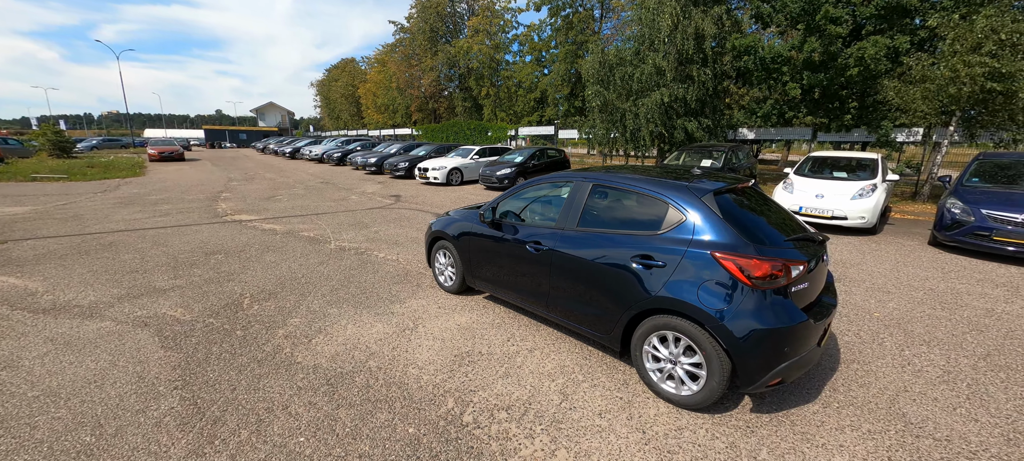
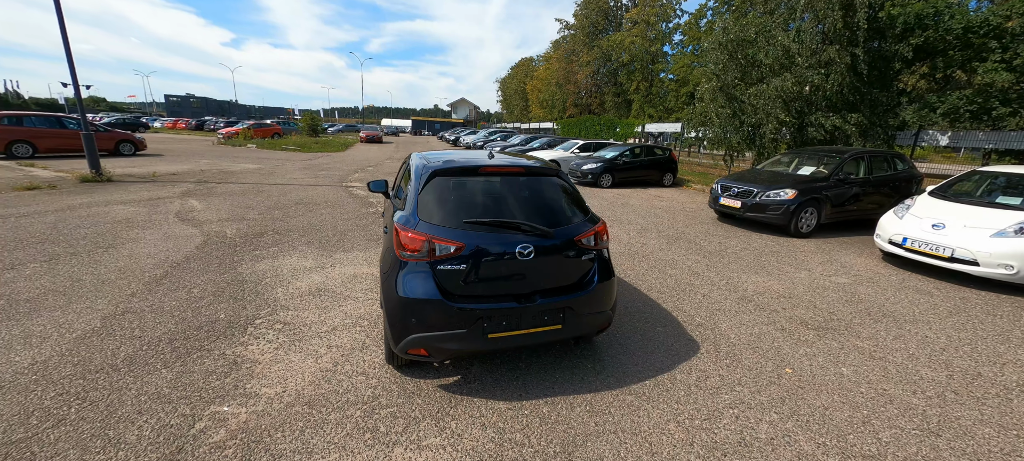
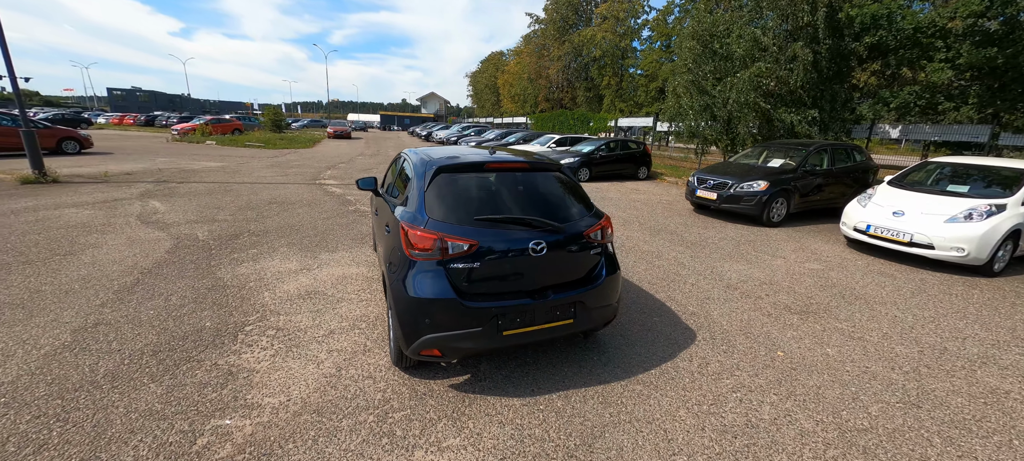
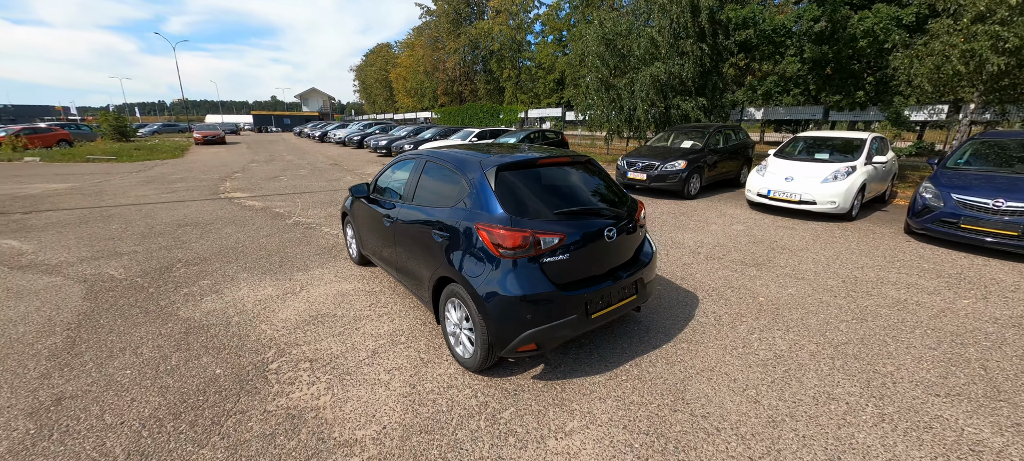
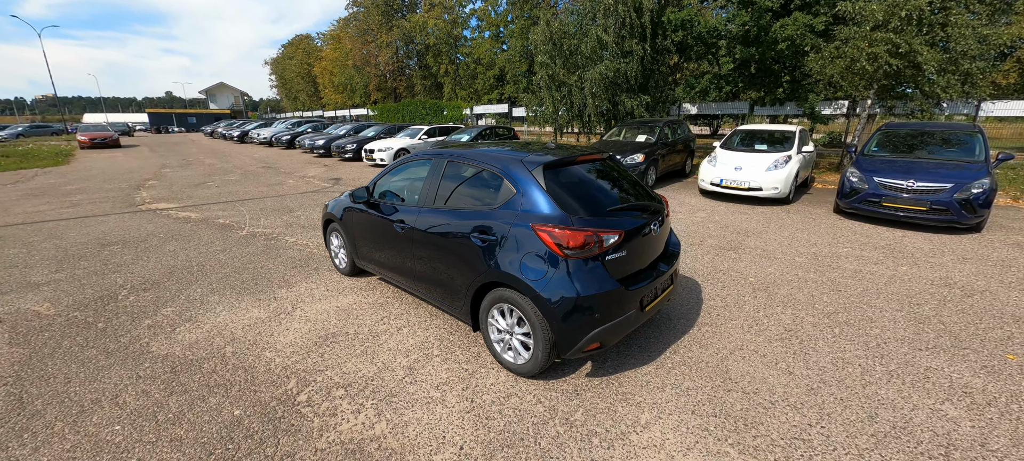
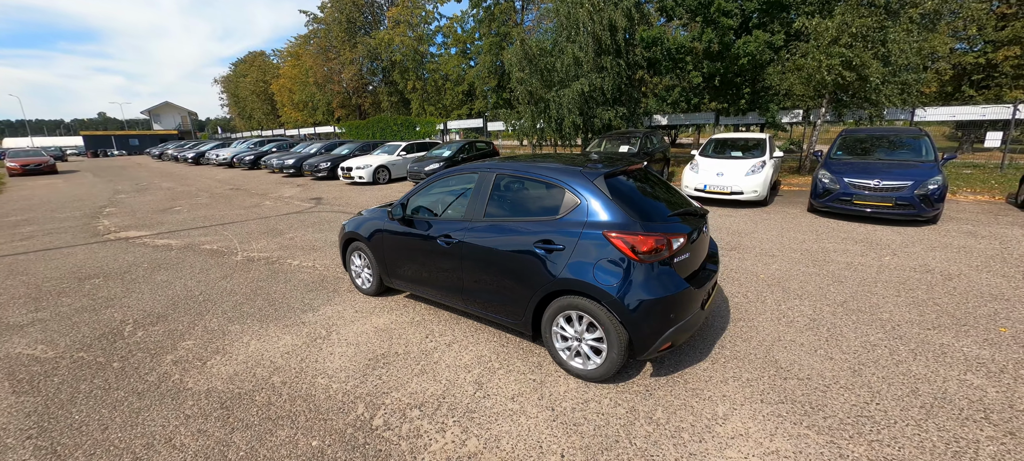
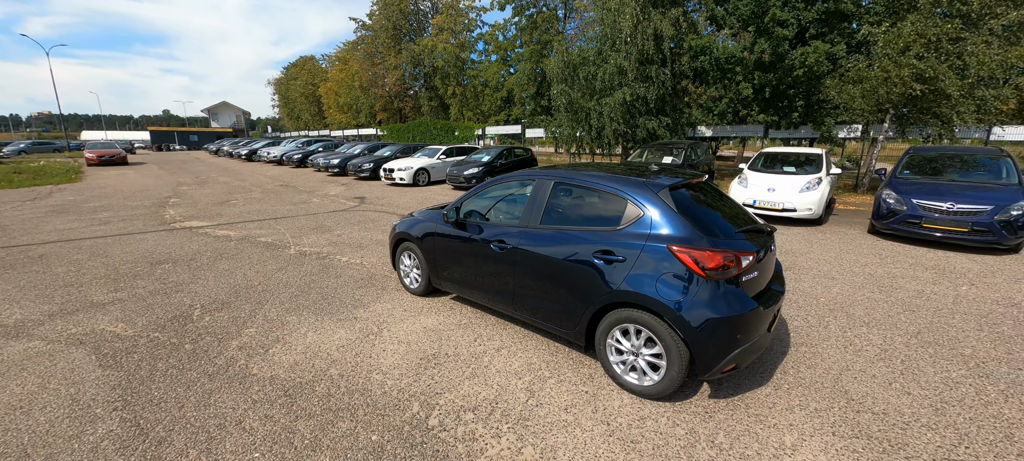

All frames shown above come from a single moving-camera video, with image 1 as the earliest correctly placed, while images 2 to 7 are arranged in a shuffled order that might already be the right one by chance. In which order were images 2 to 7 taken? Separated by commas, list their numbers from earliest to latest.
7, 6, 5, 4, 3, 2
